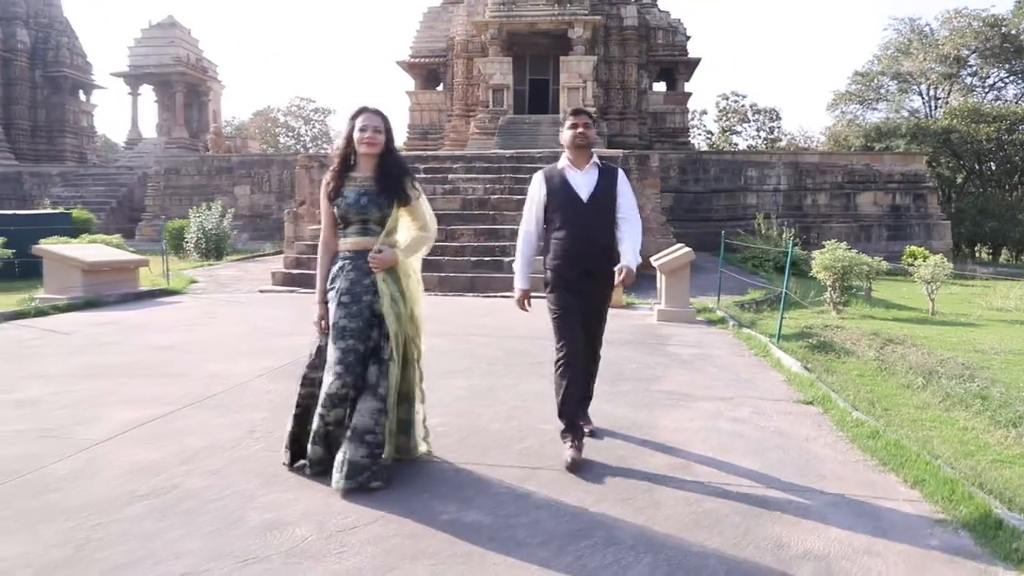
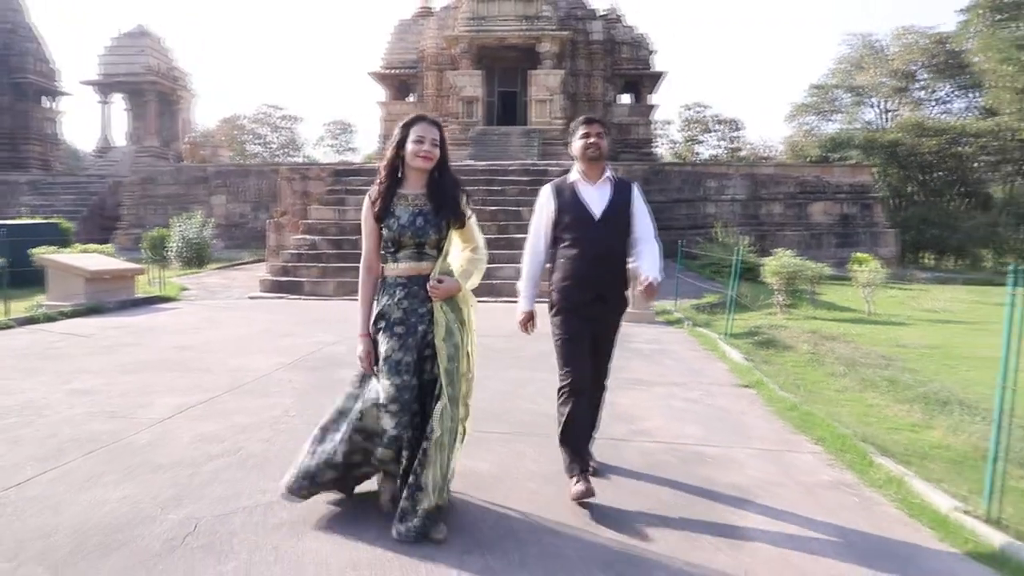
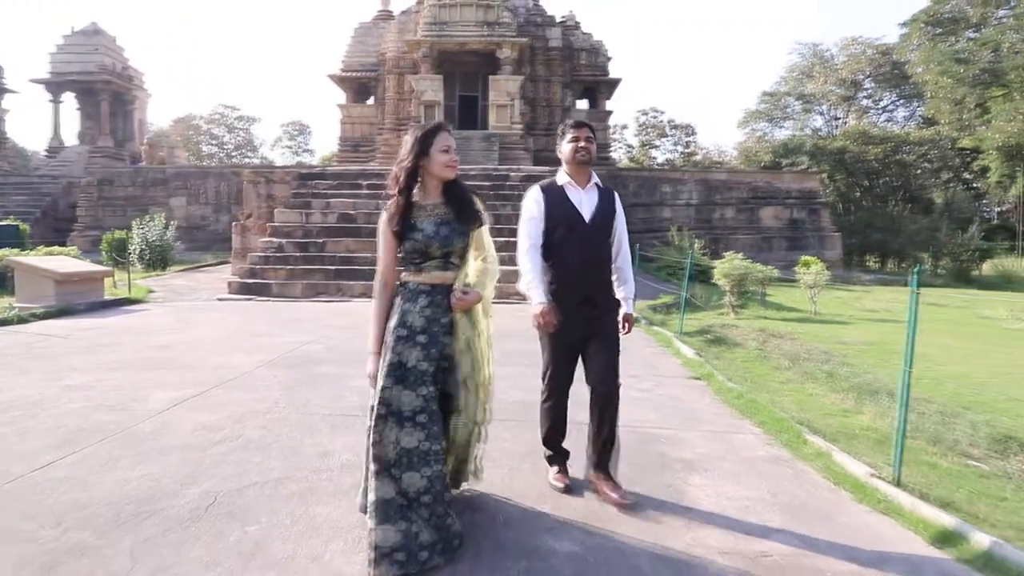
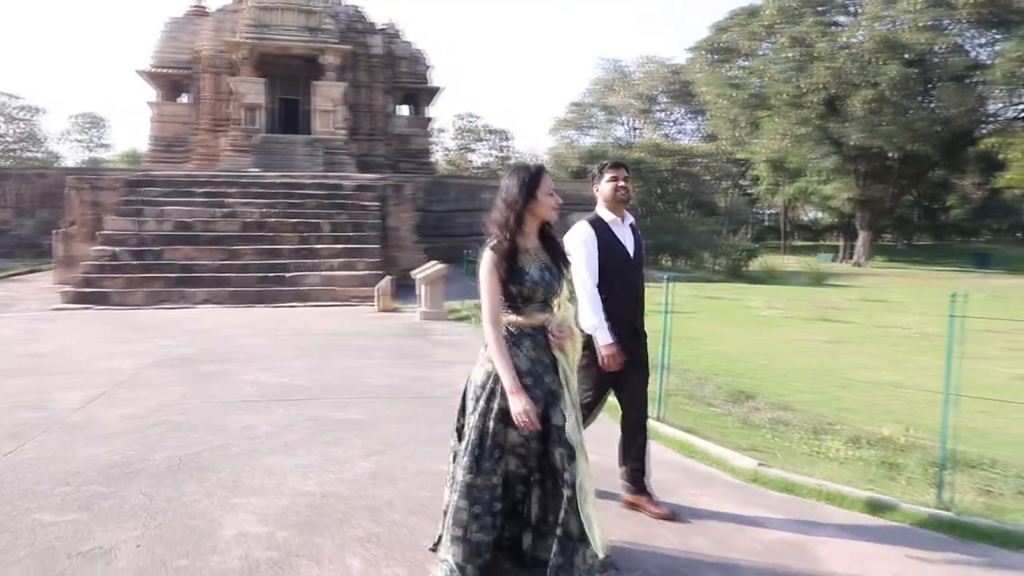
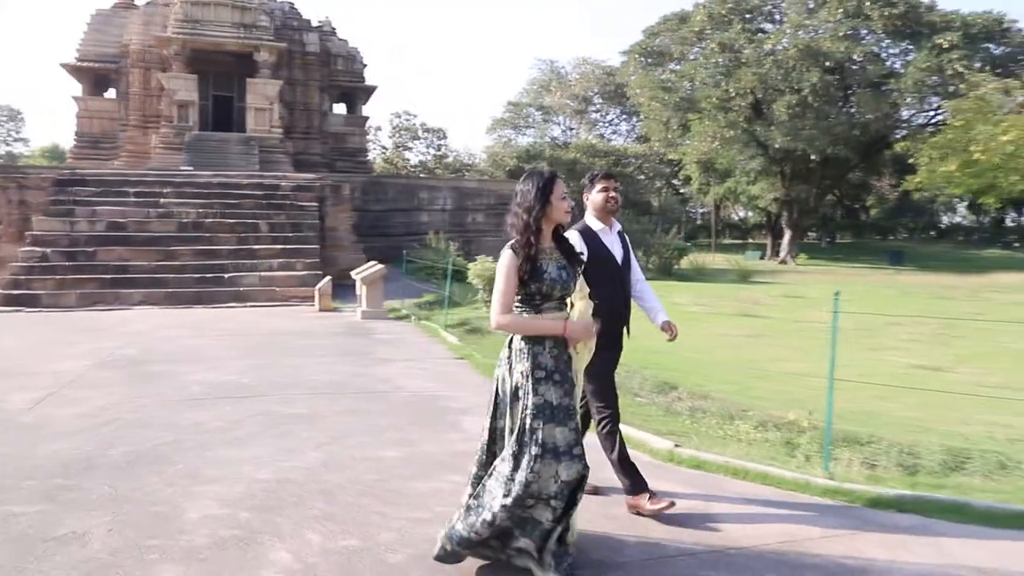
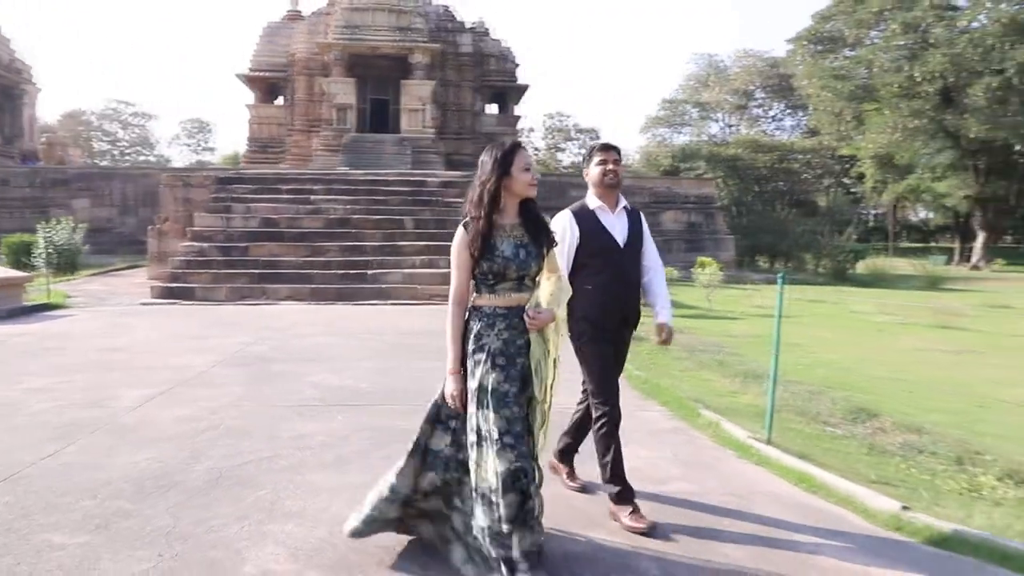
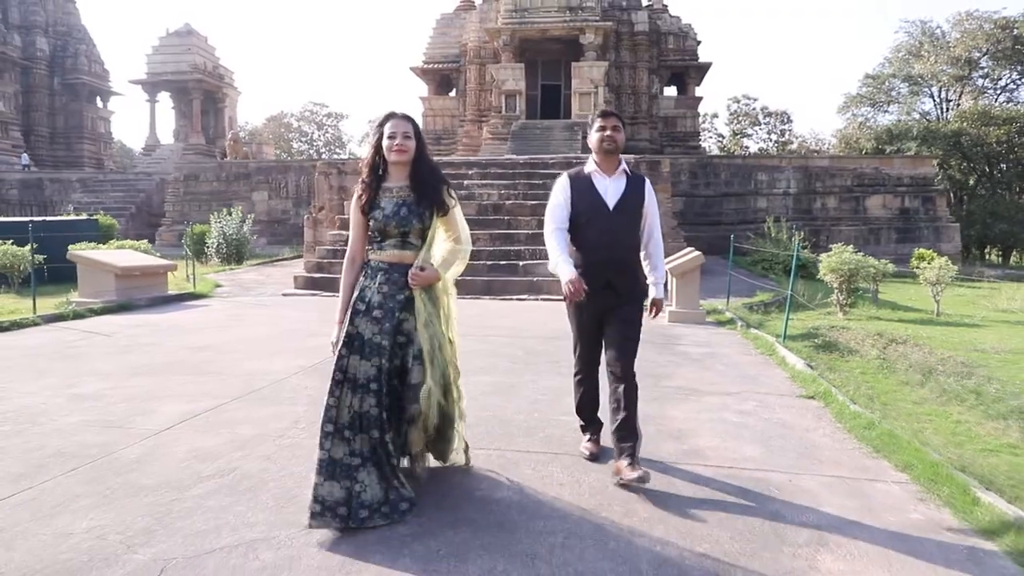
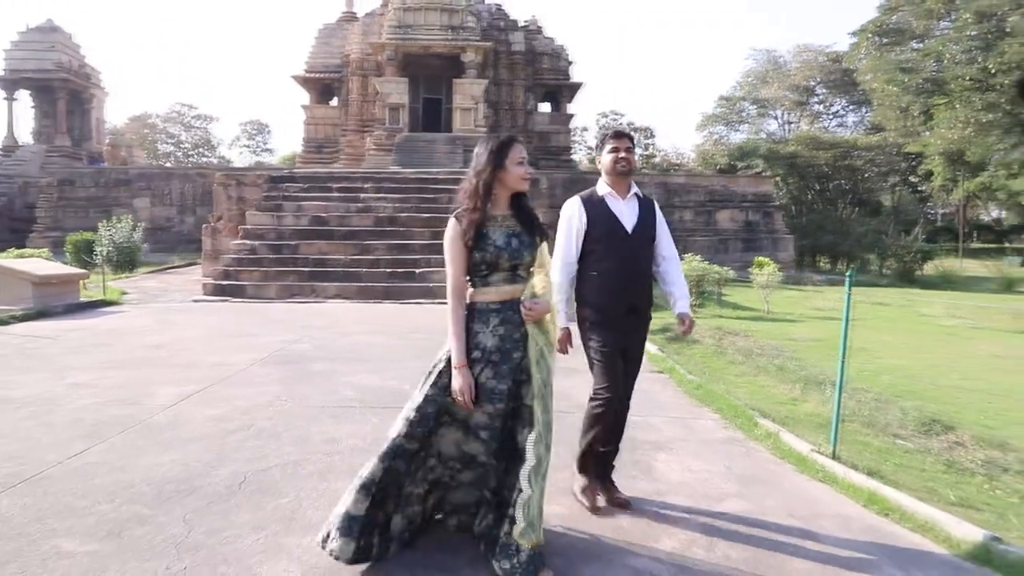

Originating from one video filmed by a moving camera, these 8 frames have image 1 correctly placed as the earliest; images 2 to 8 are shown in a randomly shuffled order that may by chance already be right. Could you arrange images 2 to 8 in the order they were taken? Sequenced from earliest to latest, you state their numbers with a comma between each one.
7, 2, 3, 8, 6, 4, 5
